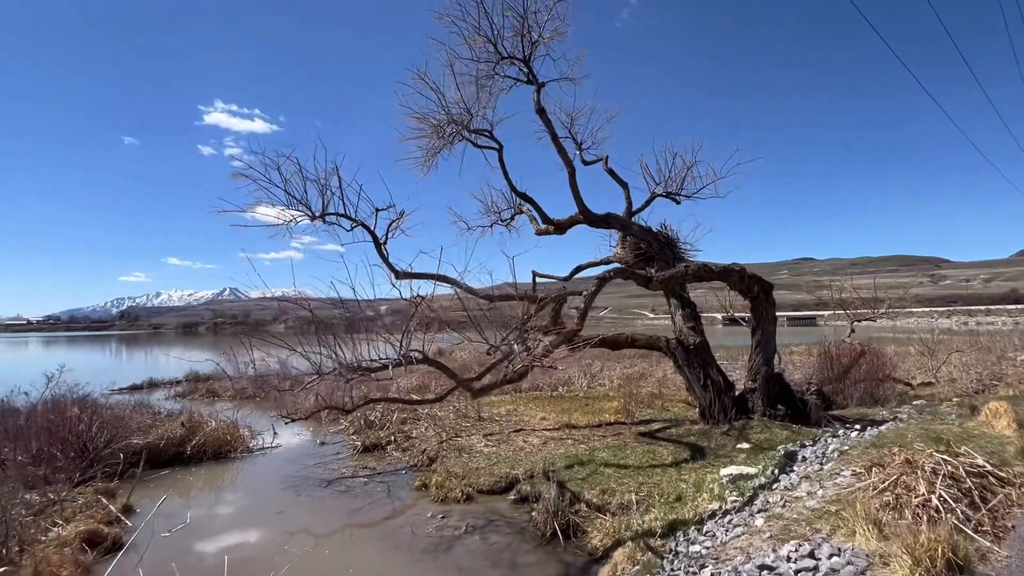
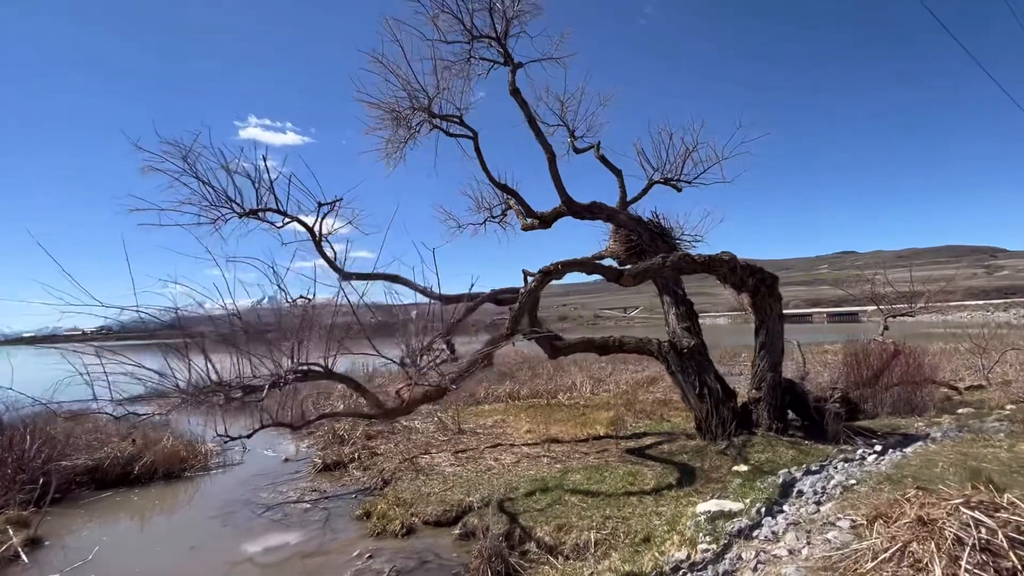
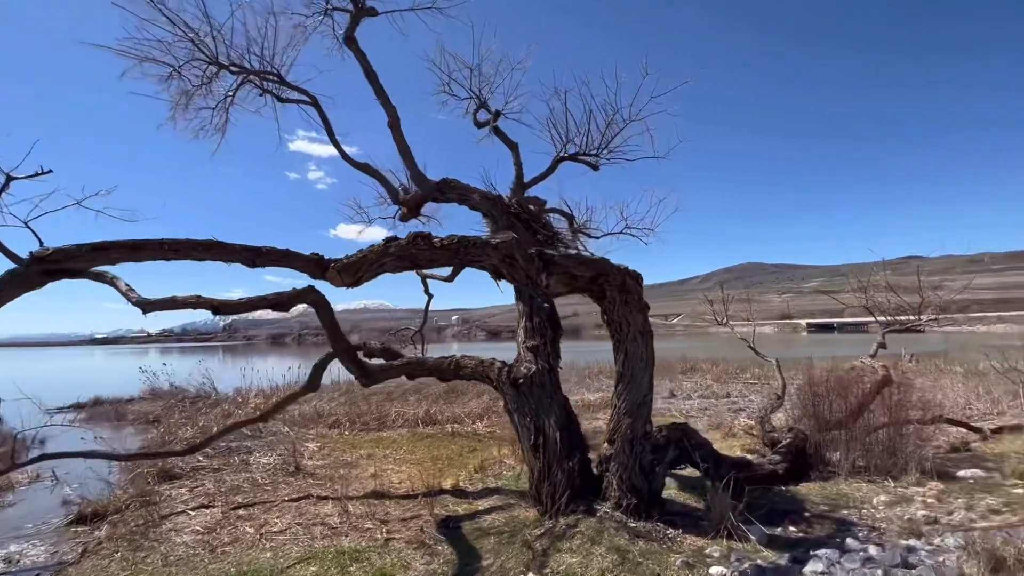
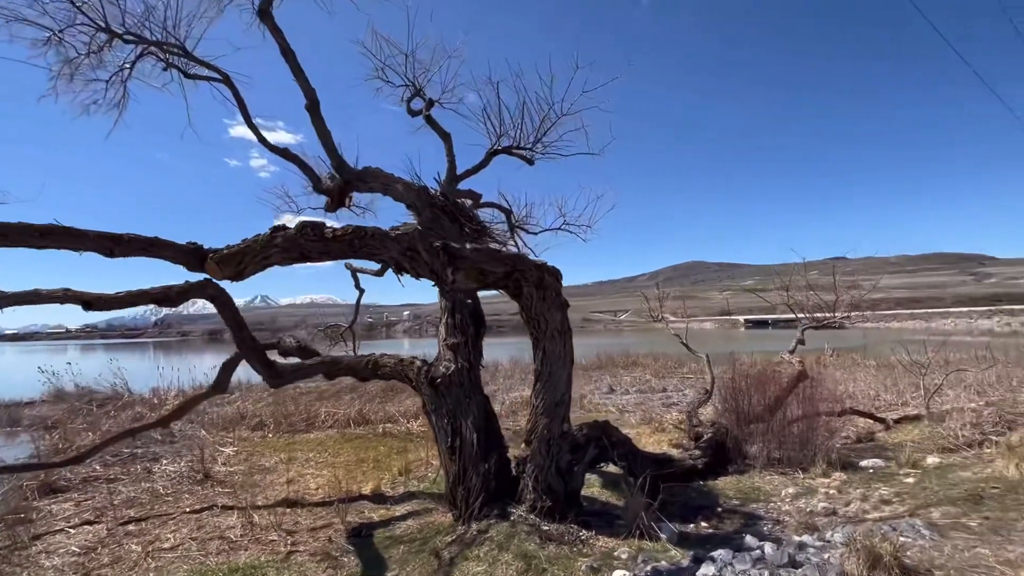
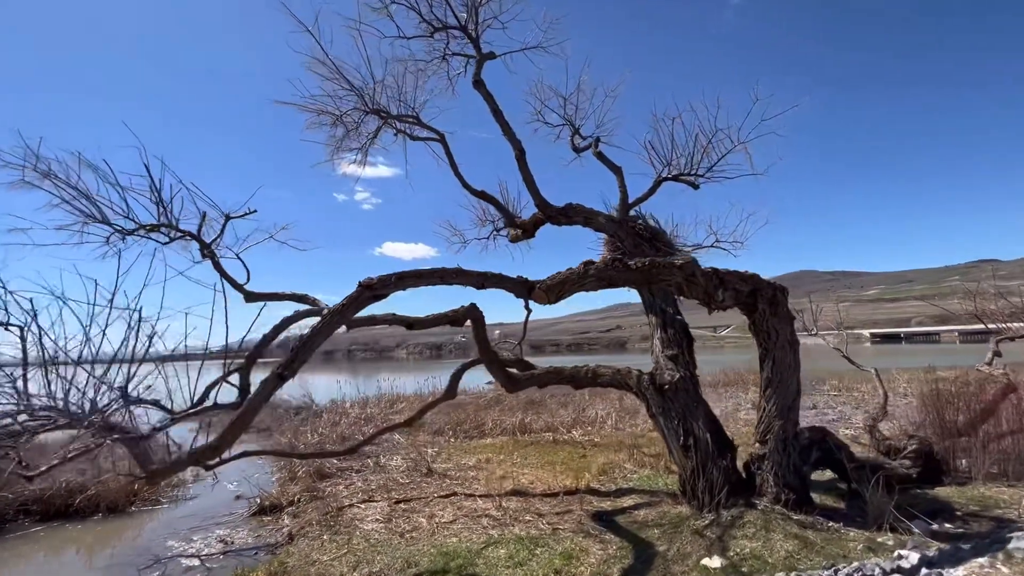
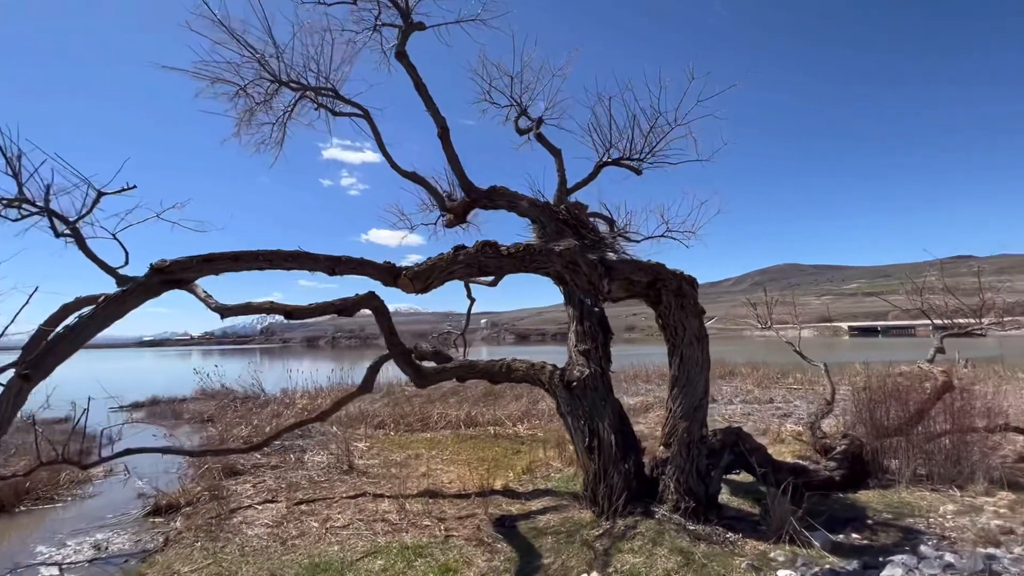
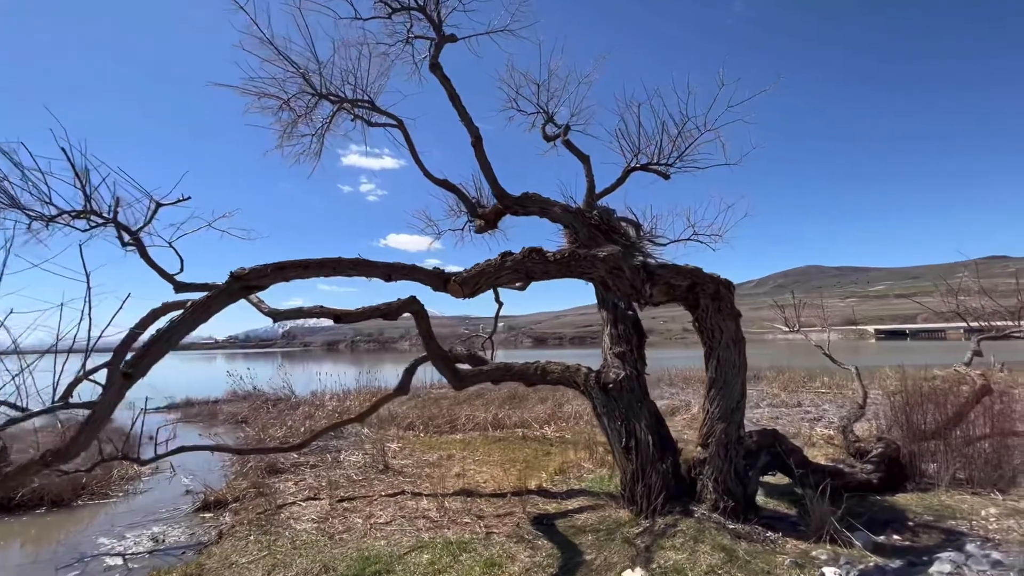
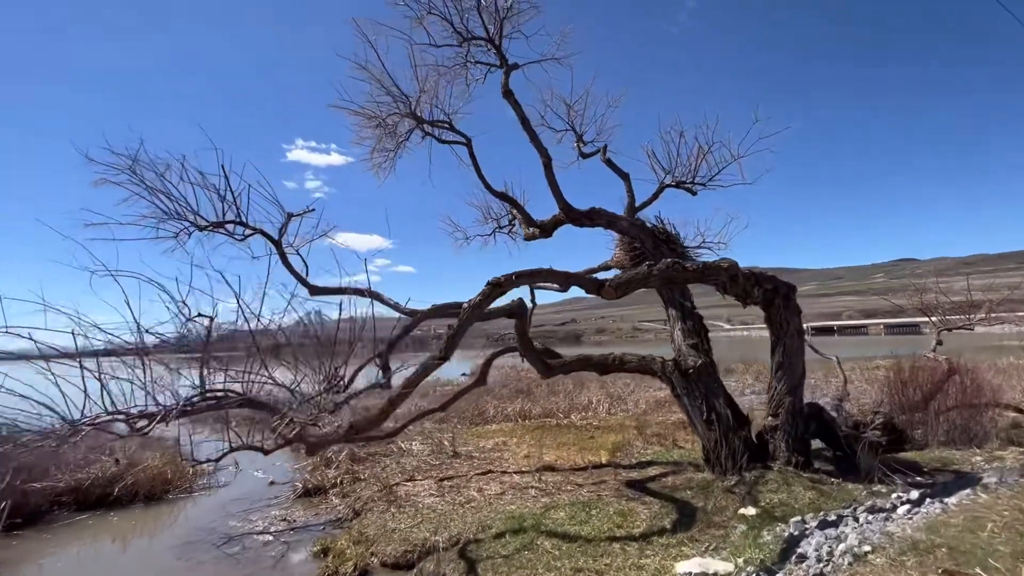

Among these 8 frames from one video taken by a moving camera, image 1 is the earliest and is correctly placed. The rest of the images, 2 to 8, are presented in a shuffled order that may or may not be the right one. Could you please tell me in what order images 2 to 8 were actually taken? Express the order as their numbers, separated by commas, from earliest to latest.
2, 8, 5, 7, 6, 3, 4
